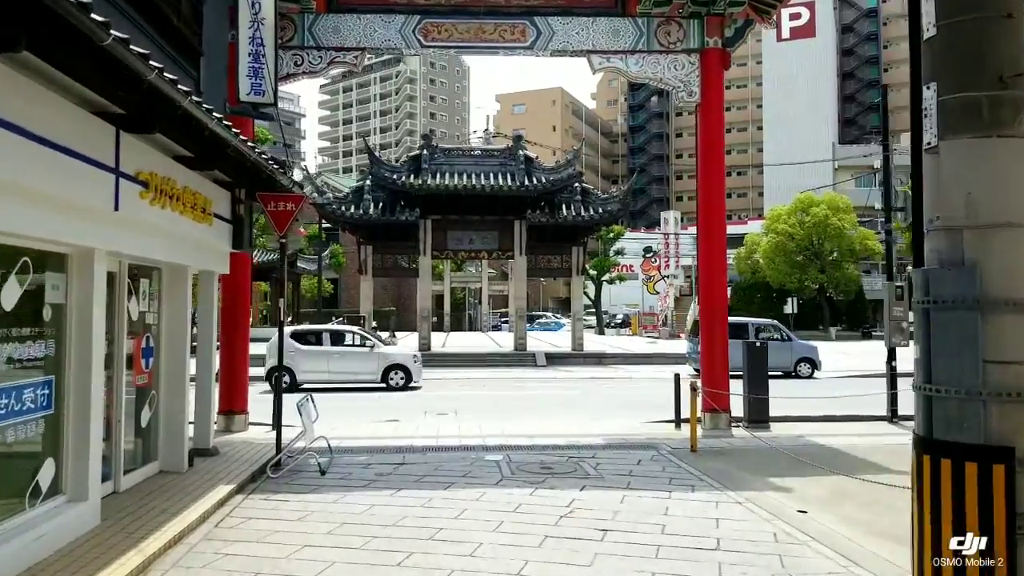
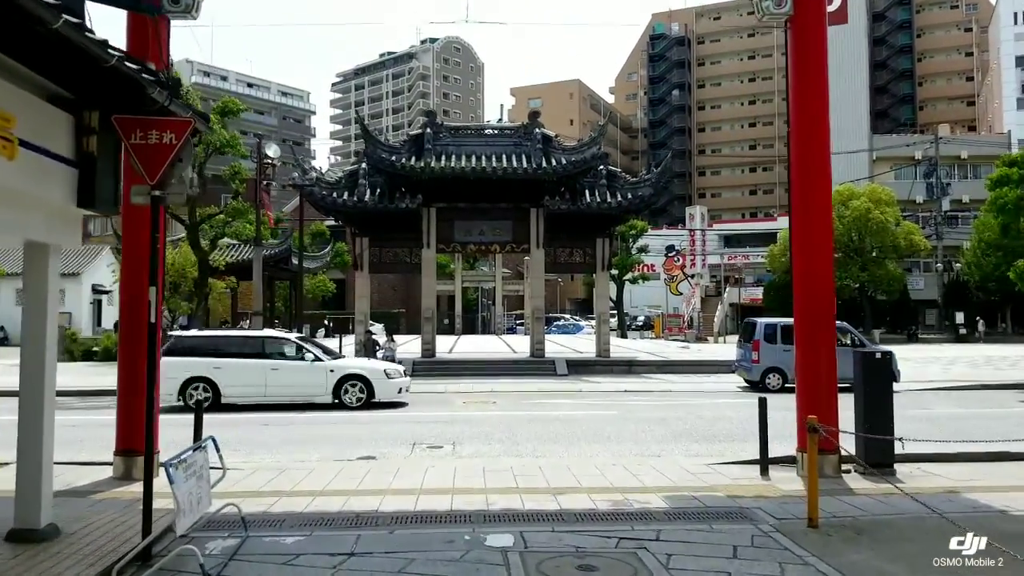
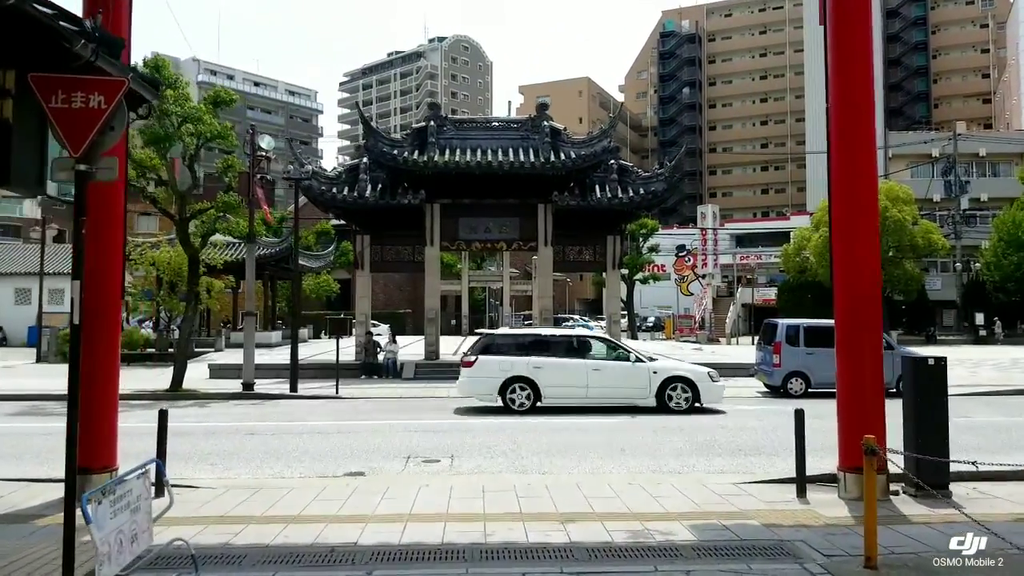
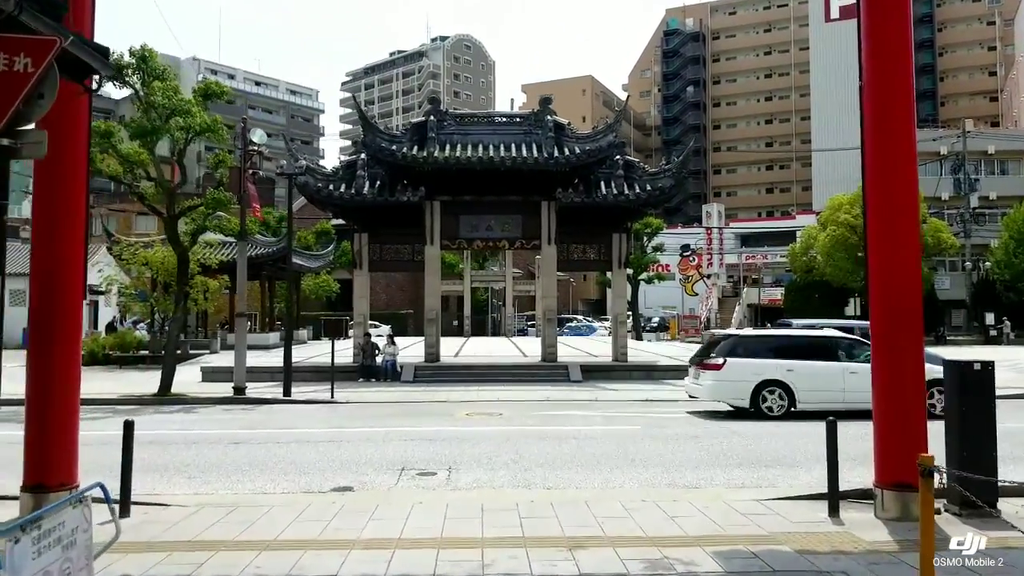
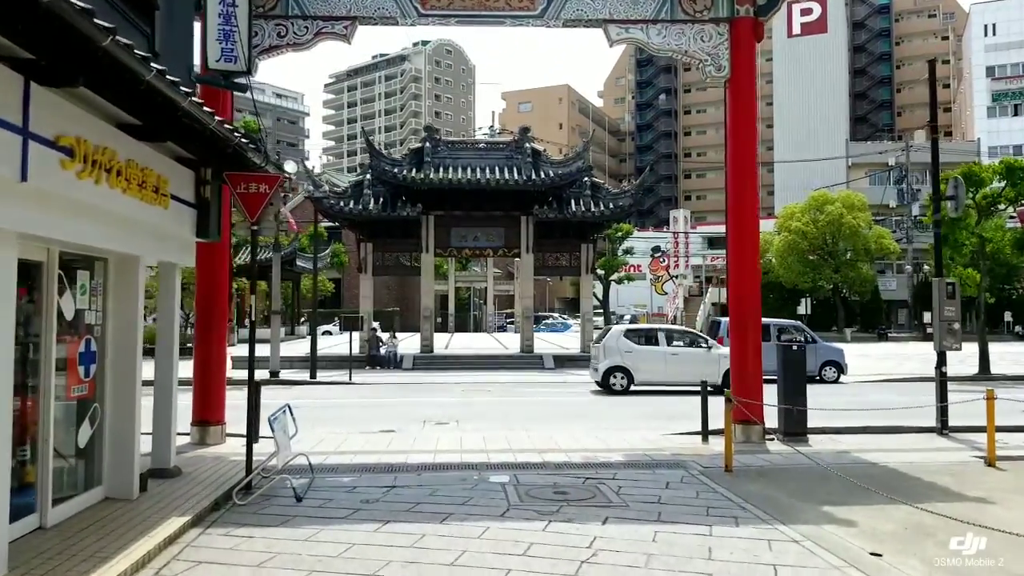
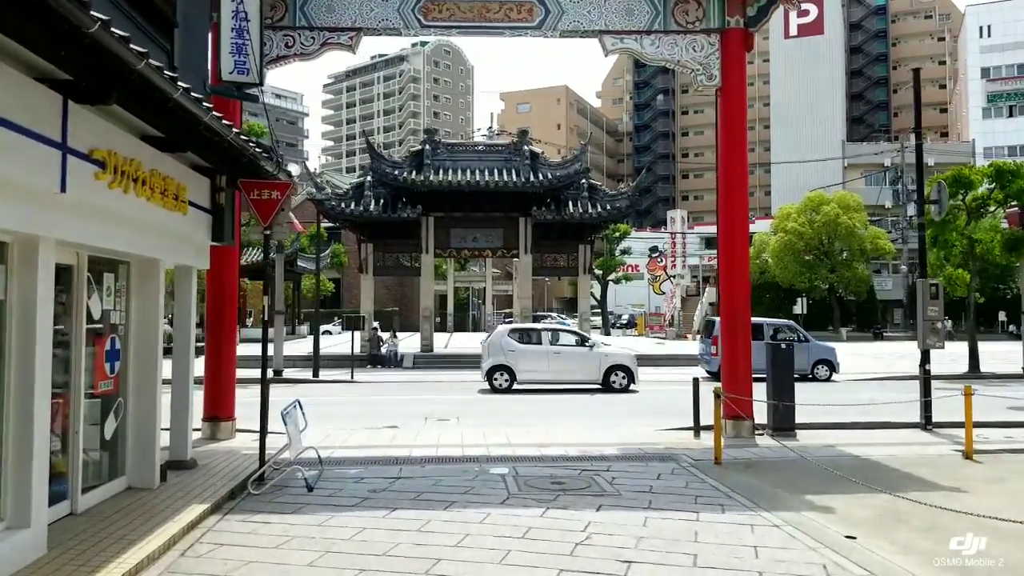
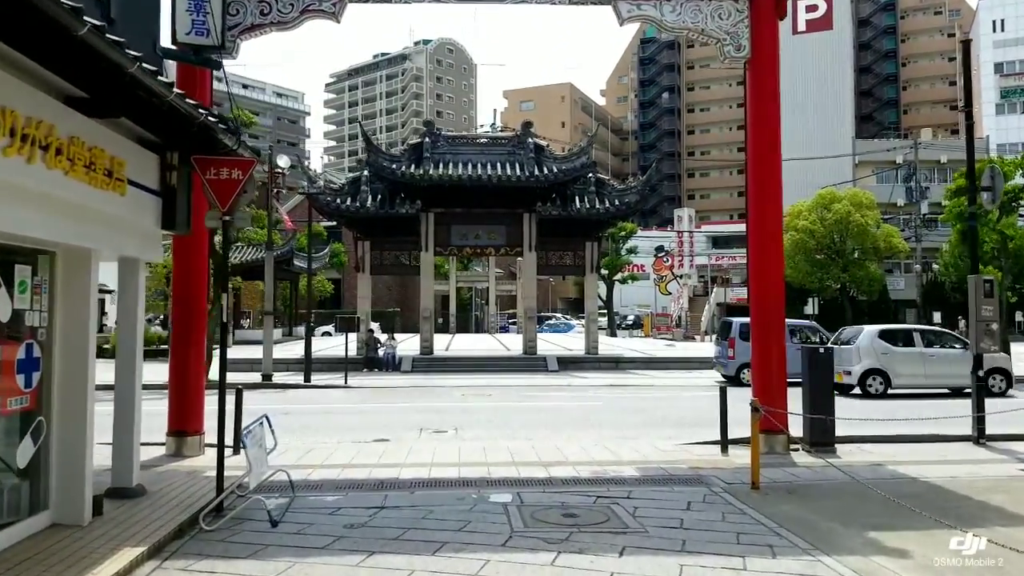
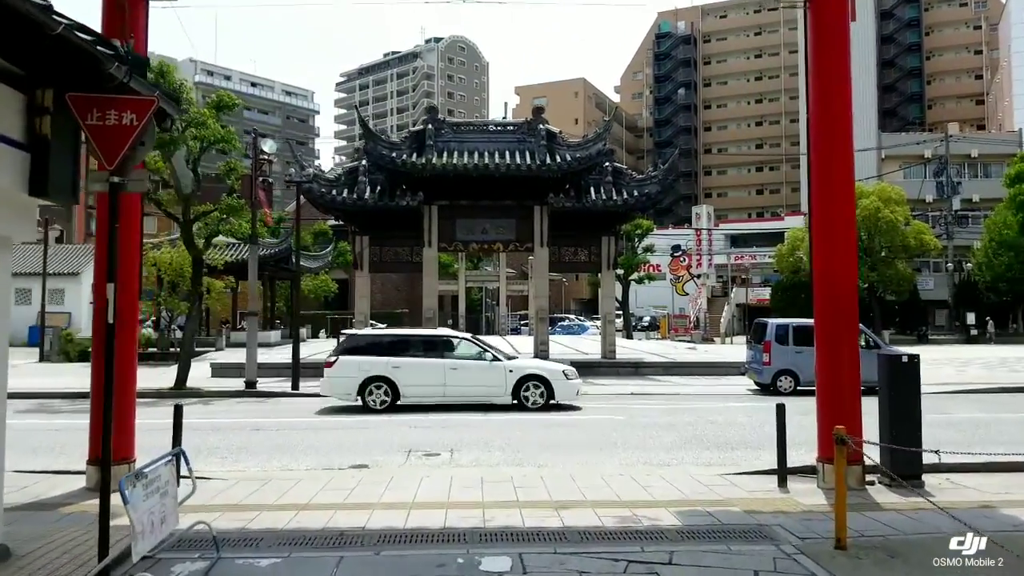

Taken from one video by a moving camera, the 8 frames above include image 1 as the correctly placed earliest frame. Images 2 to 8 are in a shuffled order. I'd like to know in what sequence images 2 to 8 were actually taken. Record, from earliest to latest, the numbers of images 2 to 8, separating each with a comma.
6, 5, 7, 2, 8, 3, 4
